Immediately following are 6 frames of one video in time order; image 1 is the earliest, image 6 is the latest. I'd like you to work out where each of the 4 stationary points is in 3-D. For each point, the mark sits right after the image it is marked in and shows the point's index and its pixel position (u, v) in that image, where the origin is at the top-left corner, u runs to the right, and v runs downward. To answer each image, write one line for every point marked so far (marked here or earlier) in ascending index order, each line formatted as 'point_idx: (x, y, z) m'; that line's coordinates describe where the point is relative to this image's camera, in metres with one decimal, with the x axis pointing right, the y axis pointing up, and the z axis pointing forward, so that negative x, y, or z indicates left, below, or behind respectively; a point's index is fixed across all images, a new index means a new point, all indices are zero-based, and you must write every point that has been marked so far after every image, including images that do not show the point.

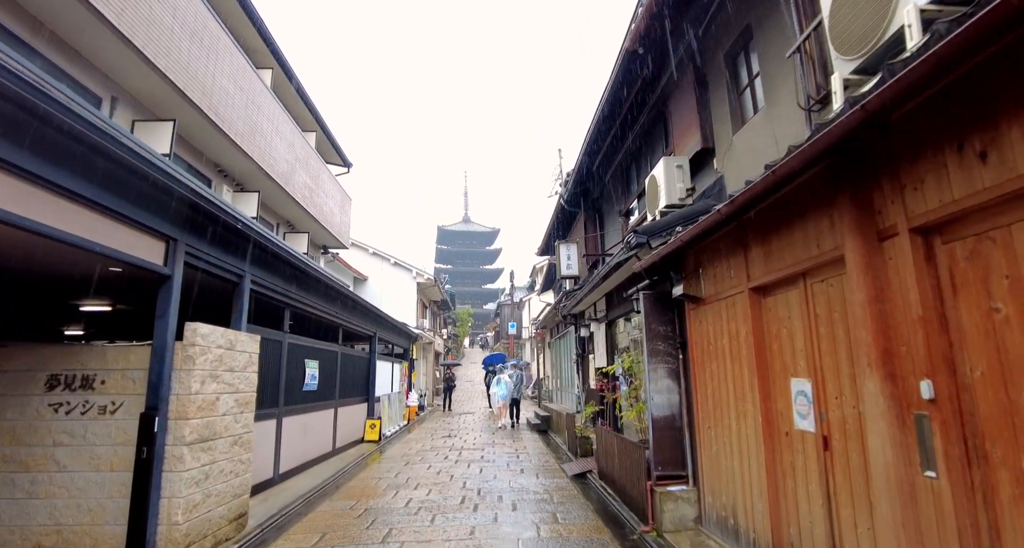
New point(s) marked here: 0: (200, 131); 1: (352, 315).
0: (-6.0, +2.8, +9.8) m
1: (-3.7, -1.0, +11.6) m
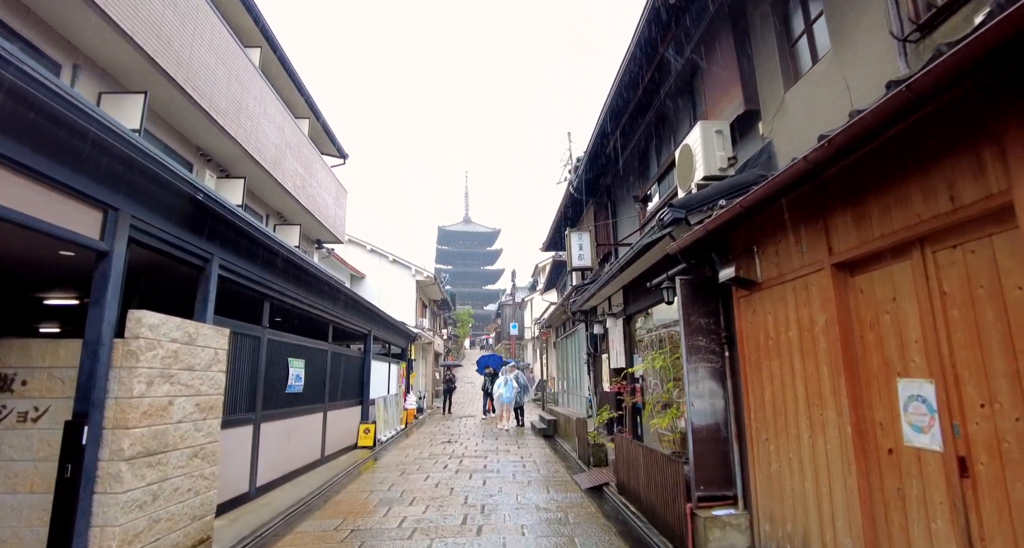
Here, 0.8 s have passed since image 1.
0: (-5.9, +2.9, +8.9) m
1: (-3.6, -0.8, +10.8) m
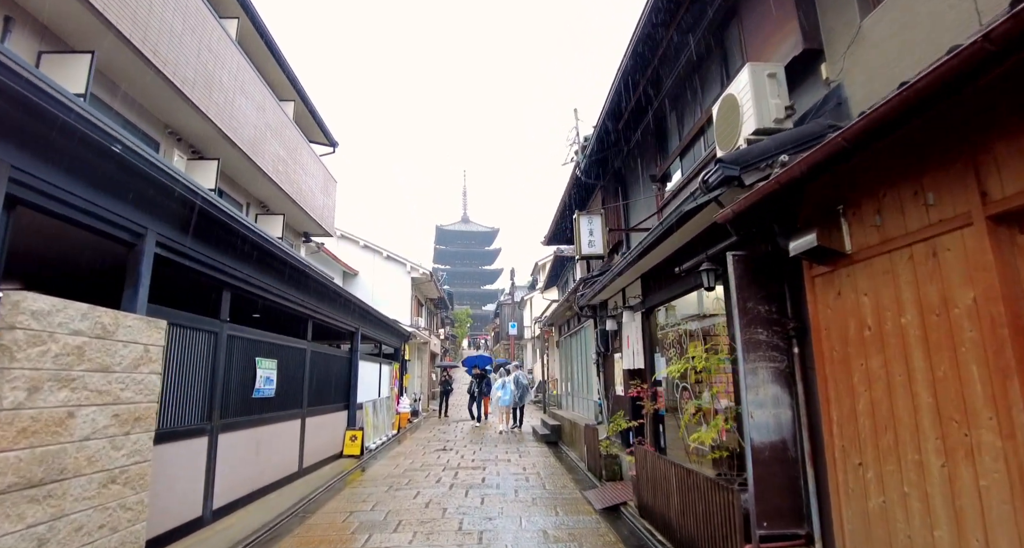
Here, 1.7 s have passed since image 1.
0: (-5.9, +3.1, +7.9) m
1: (-3.5, -0.6, +9.8) m
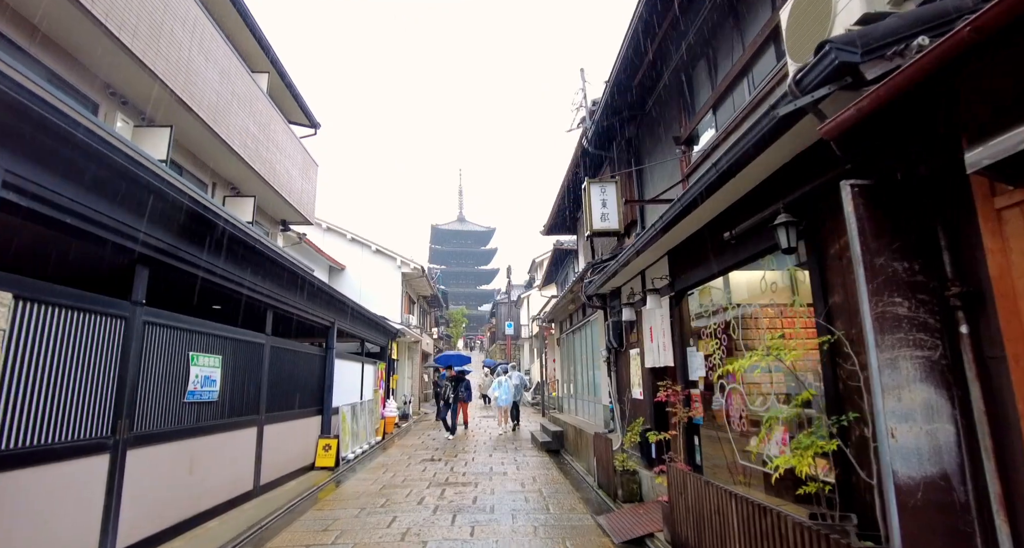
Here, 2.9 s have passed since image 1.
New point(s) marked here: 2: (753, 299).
0: (-5.9, +3.4, +6.6) m
1: (-3.6, -0.4, +8.5) m
2: (+2.1, -0.2, +4.5) m
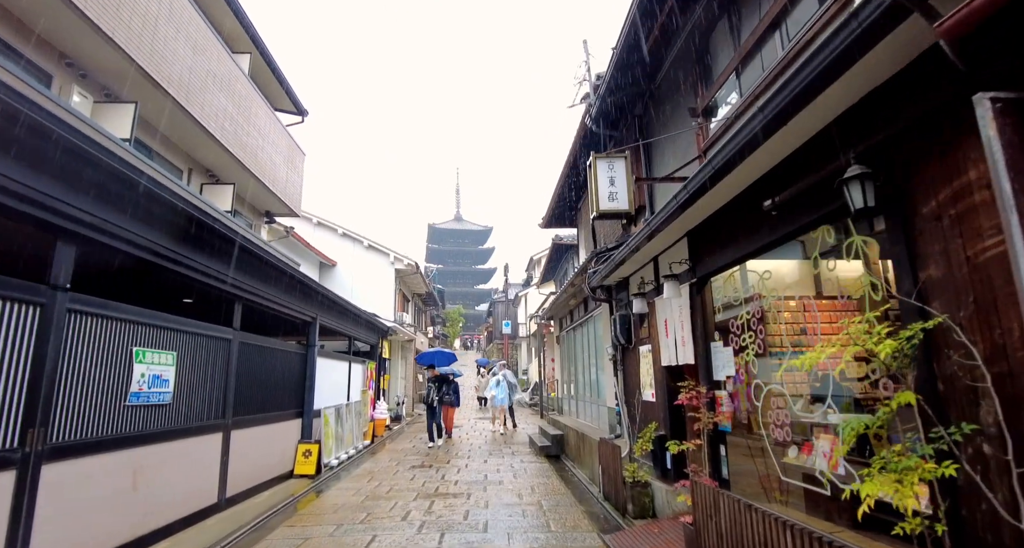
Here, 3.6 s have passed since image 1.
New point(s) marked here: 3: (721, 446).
0: (-6.0, +3.5, +5.9) m
1: (-3.7, -0.2, +7.7) m
2: (+2.1, -0.1, +3.8) m
3: (+1.9, -1.6, +4.6) m
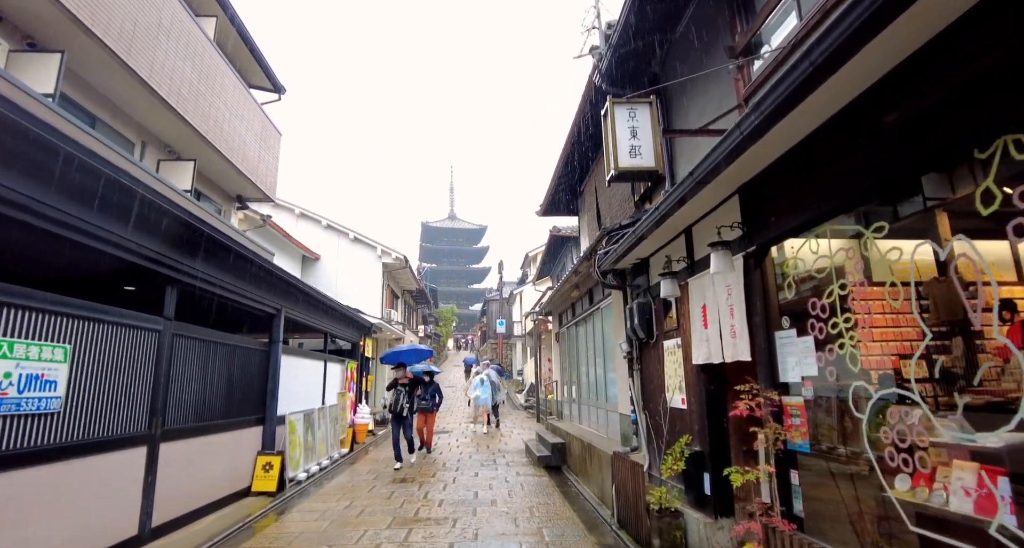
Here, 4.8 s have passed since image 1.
0: (-6.0, +3.8, +4.6) m
1: (-3.7, 0.0, +6.5) m
2: (+2.0, +0.1, +2.6) m
3: (+1.9, -1.3, +3.5) m
